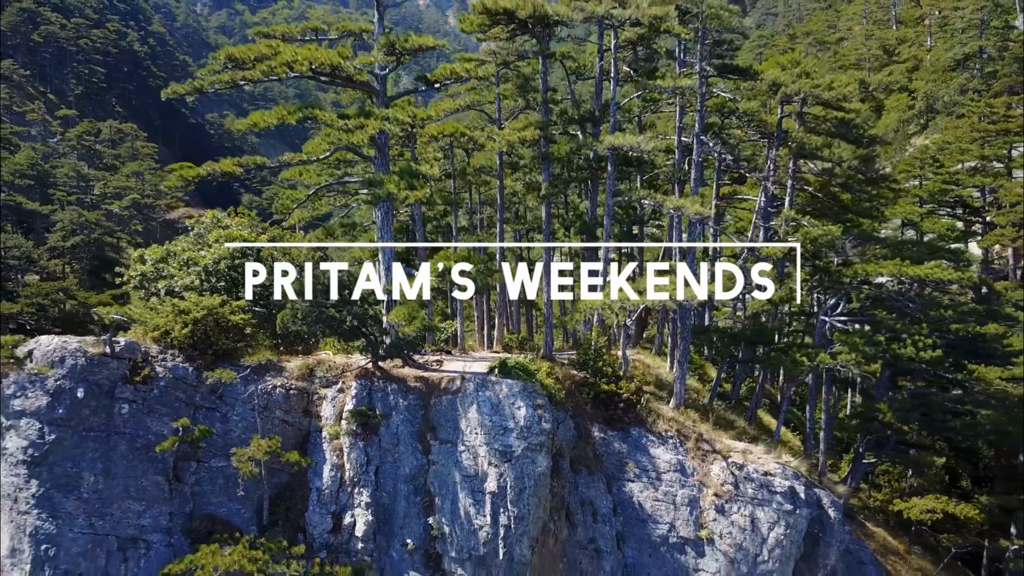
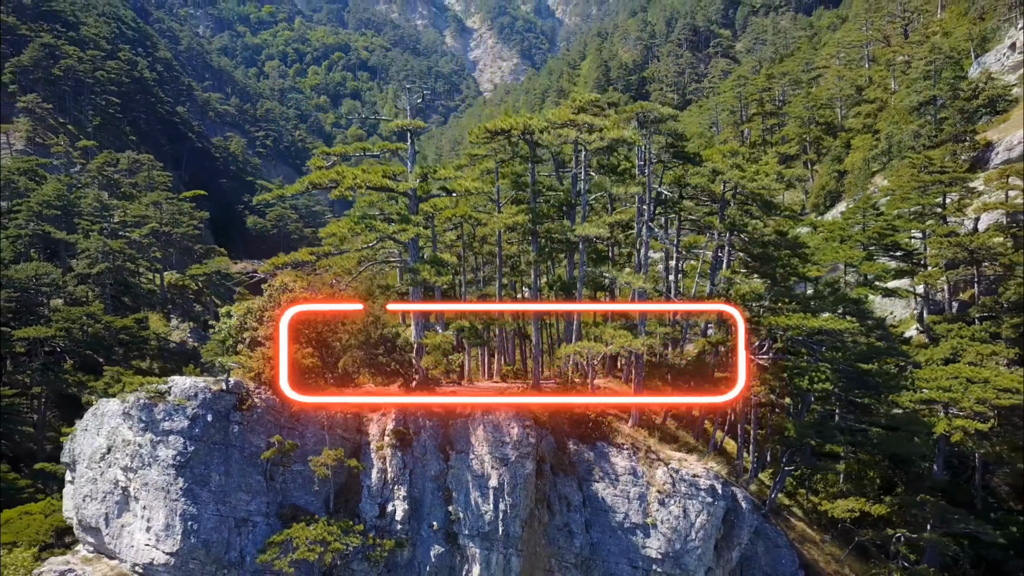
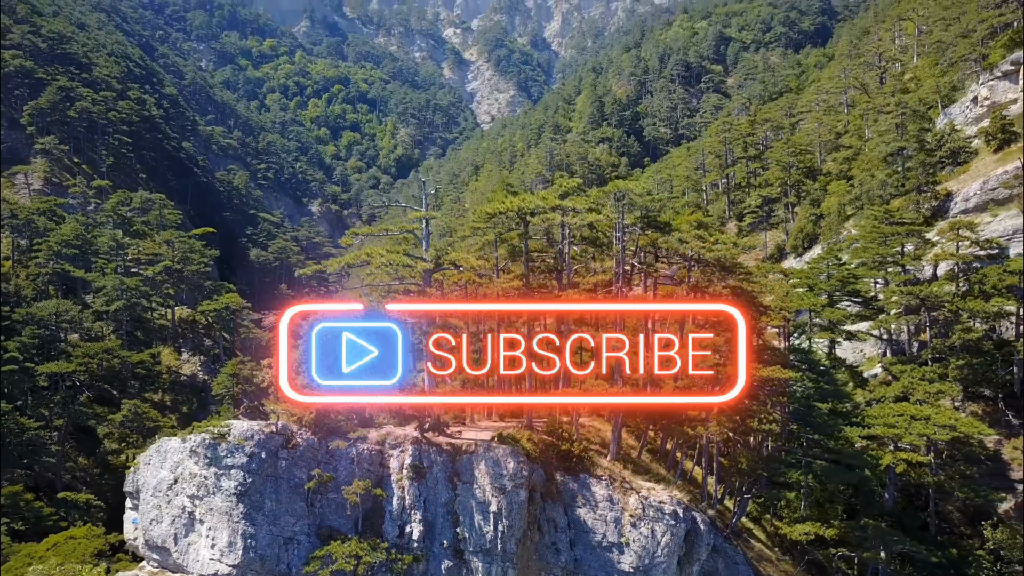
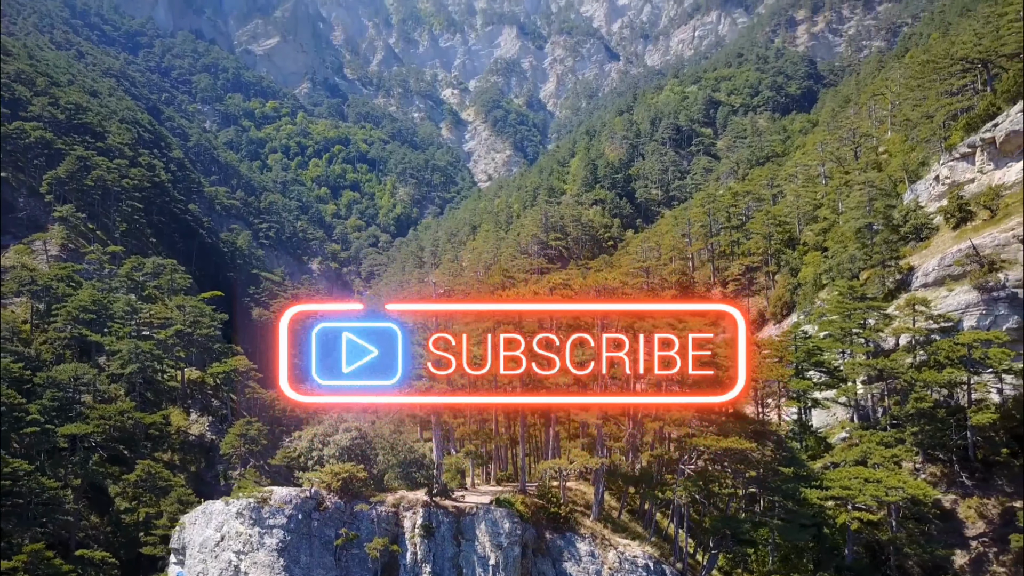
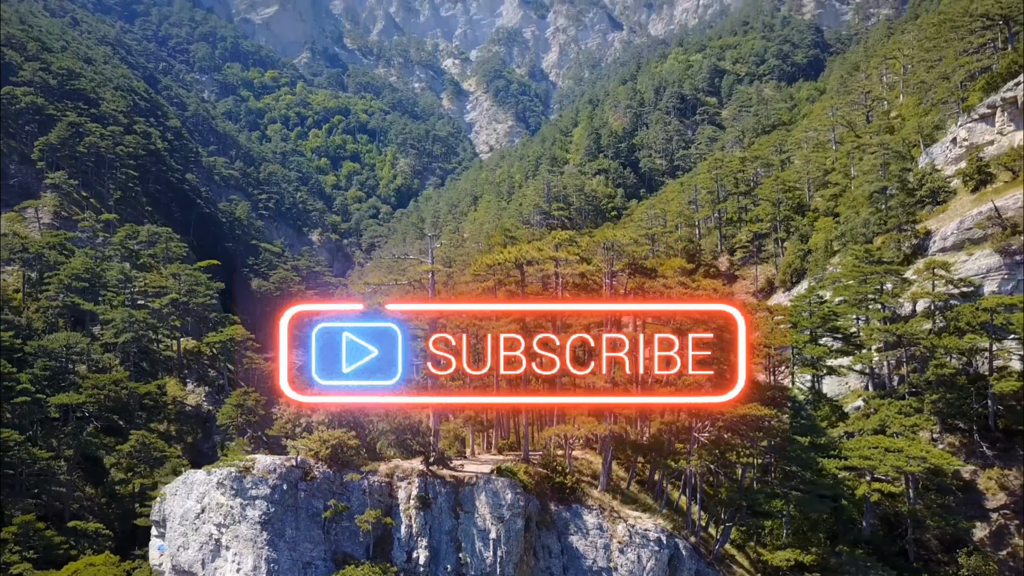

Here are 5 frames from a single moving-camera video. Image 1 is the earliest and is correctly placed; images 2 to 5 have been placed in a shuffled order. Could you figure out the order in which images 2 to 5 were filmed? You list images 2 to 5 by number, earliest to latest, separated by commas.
2, 3, 5, 4
